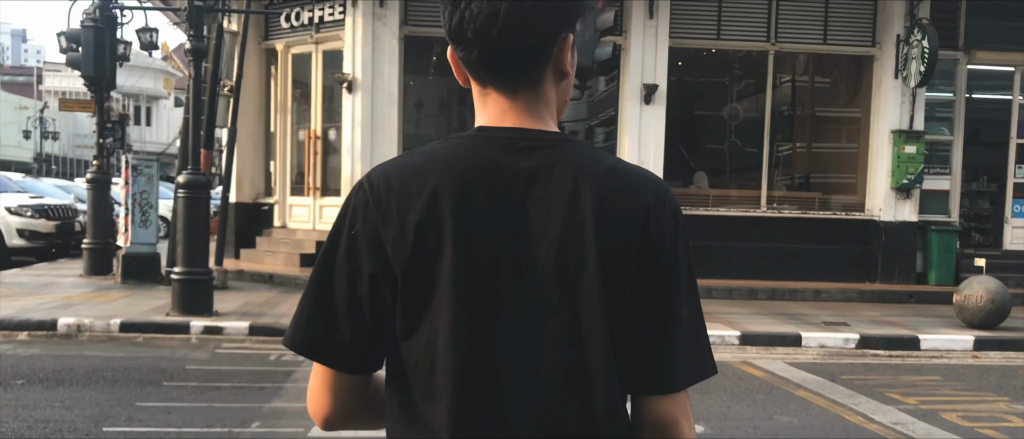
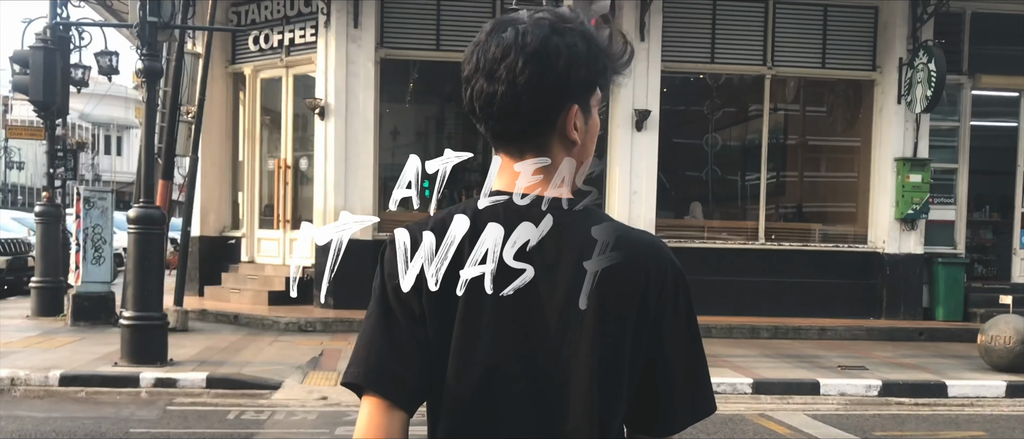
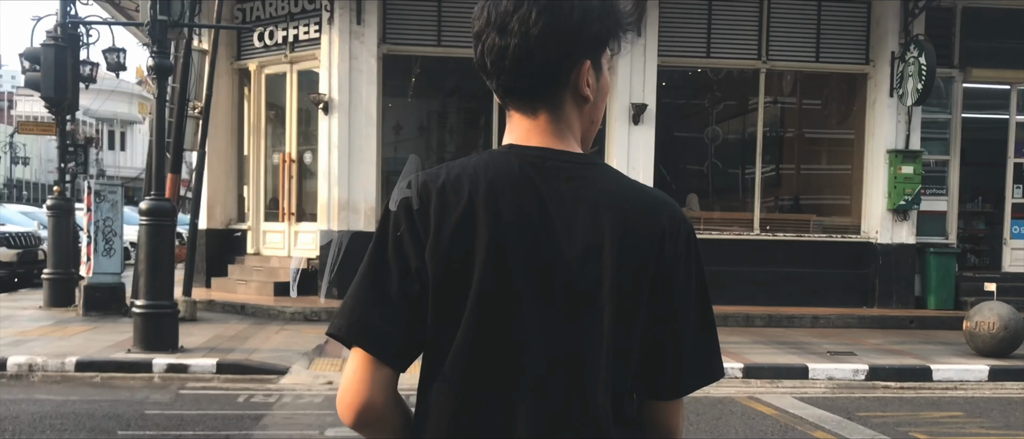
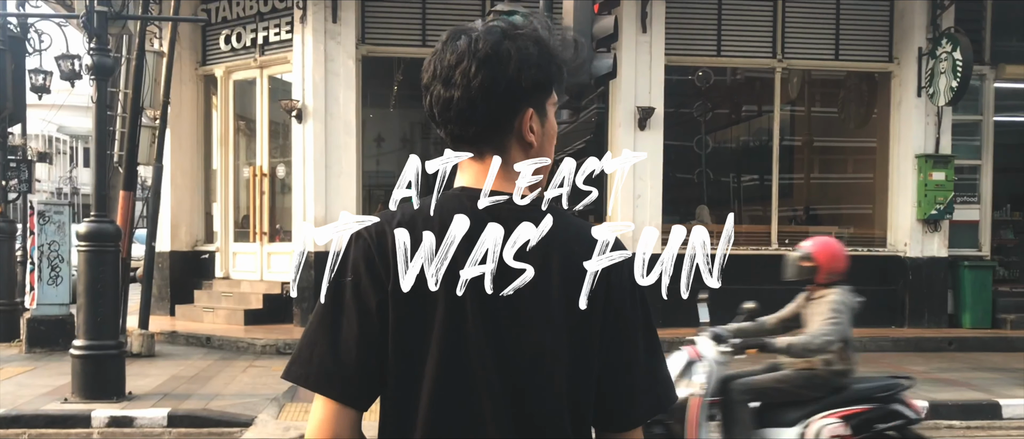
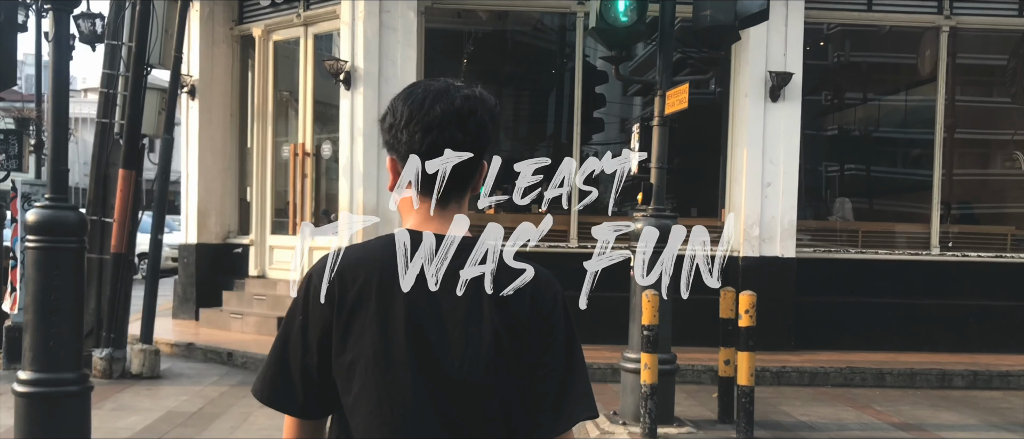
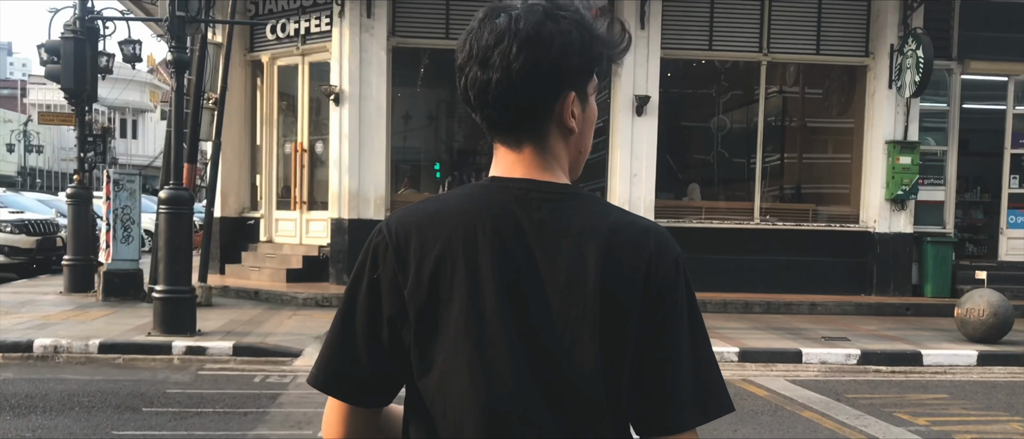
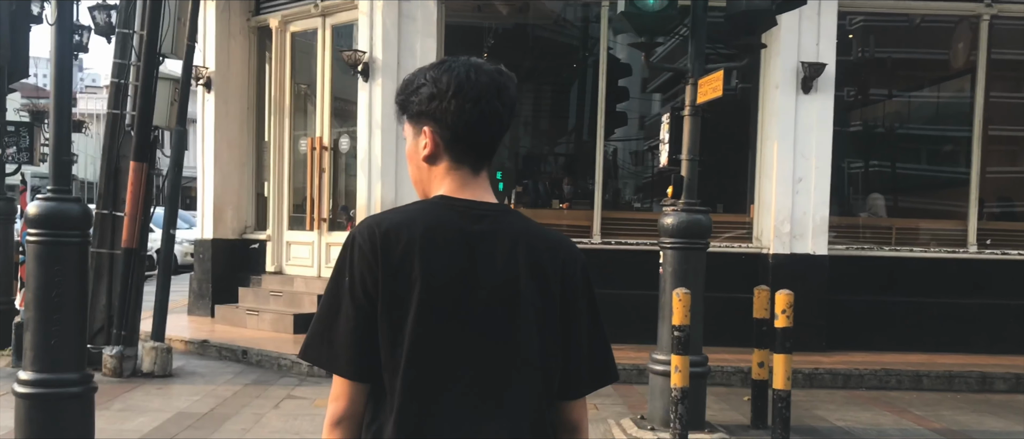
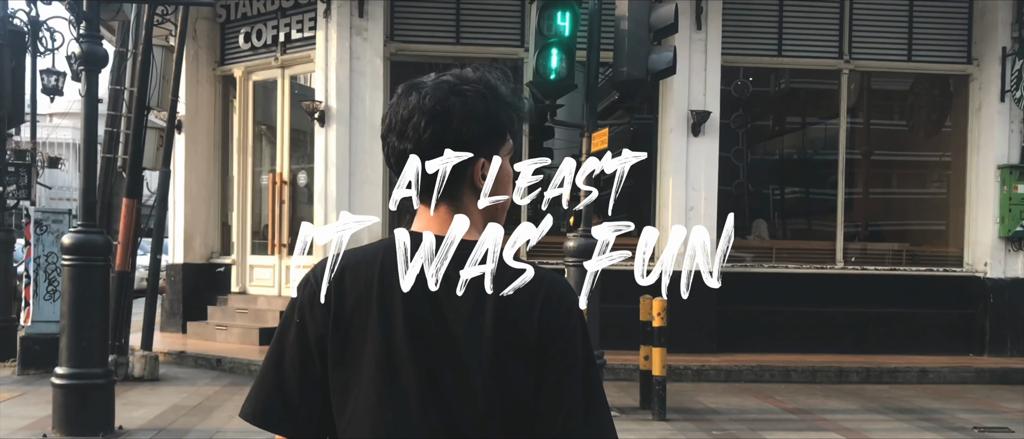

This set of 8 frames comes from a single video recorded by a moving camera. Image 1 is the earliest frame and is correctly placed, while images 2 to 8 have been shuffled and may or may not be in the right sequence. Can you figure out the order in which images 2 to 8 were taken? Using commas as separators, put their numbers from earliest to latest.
6, 3, 2, 4, 8, 5, 7
